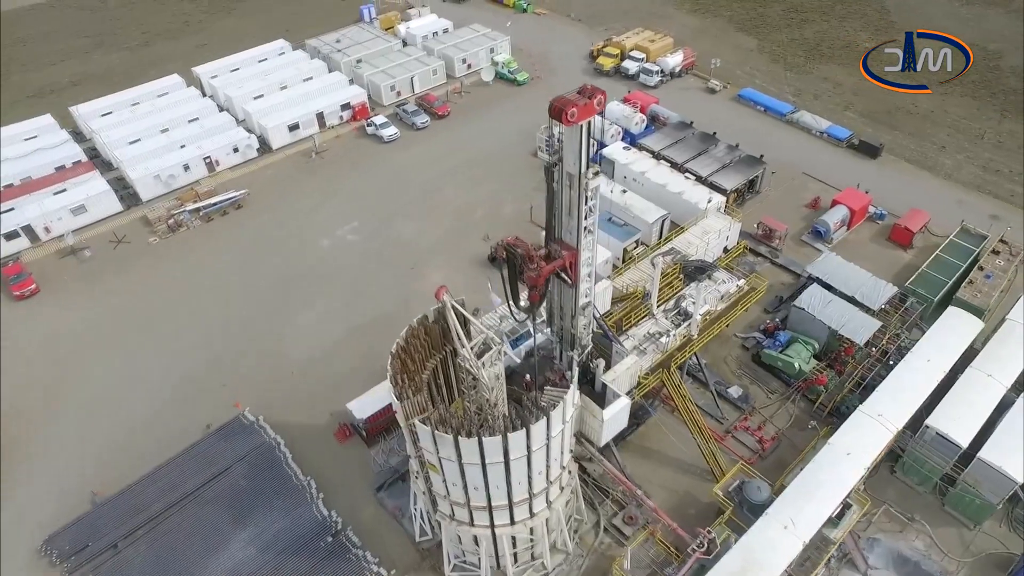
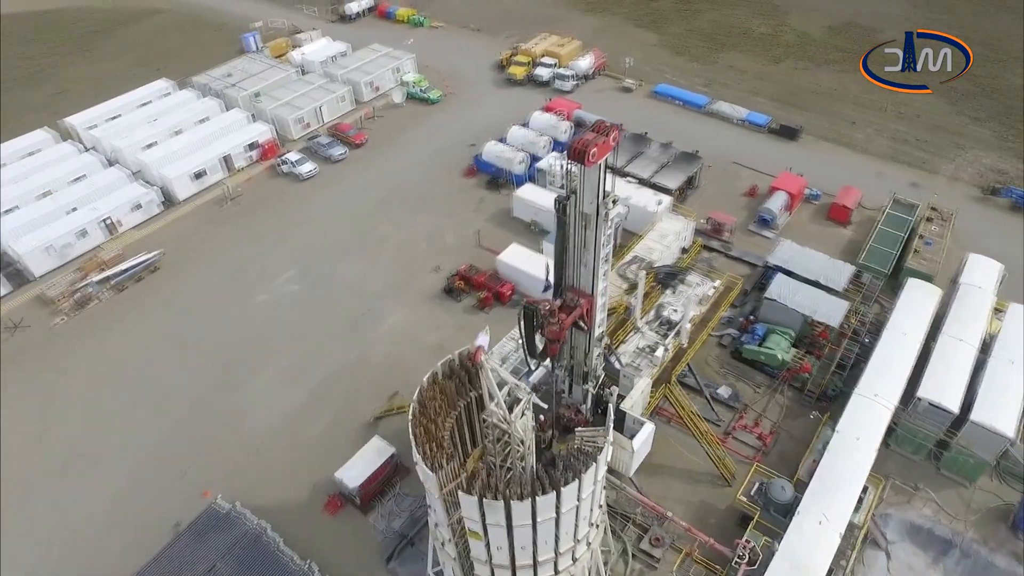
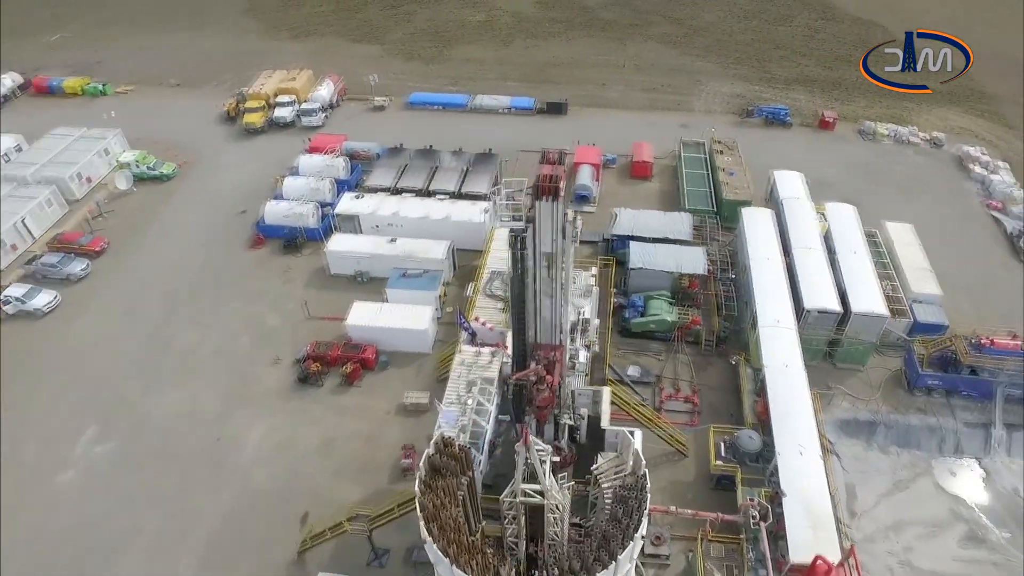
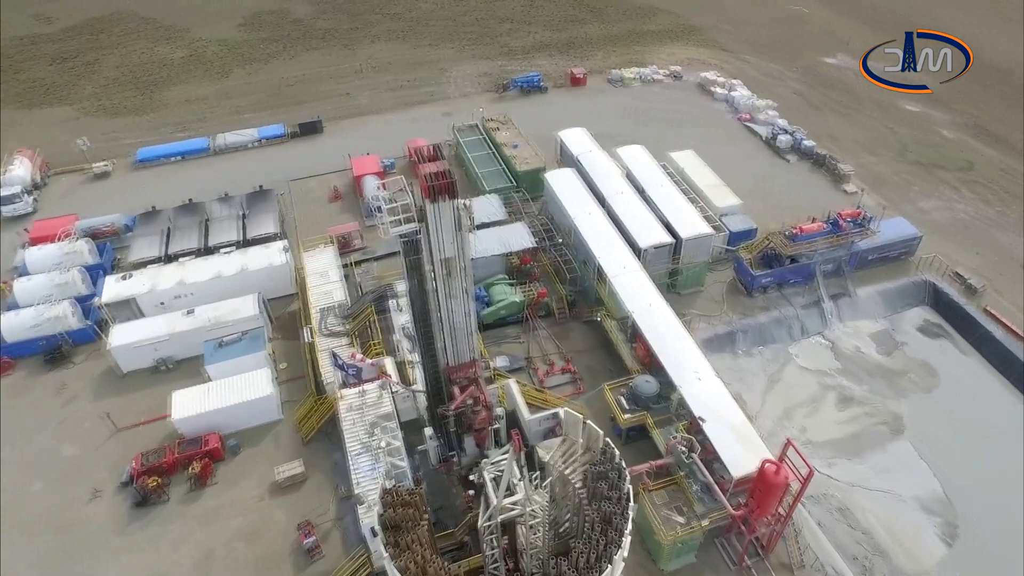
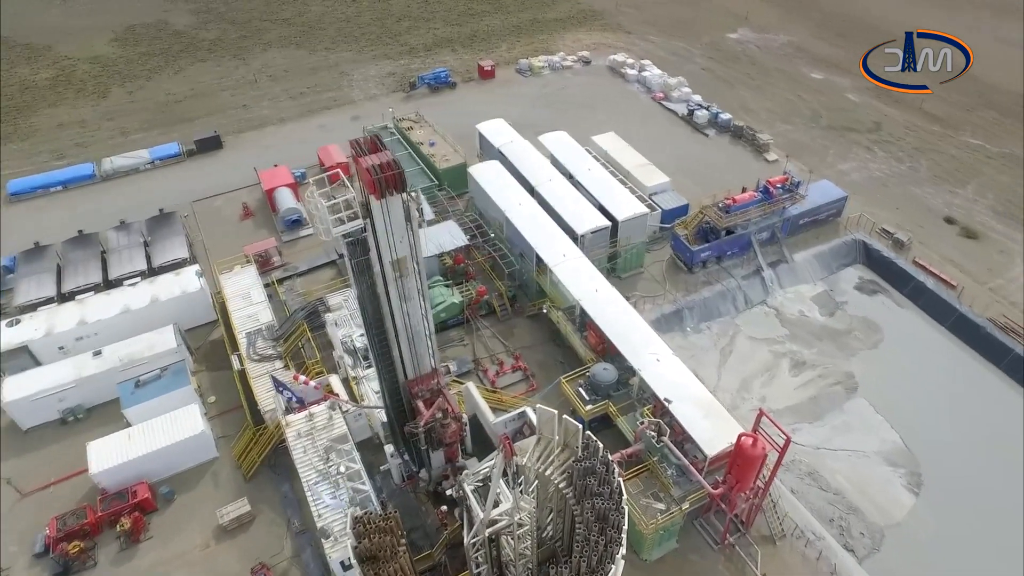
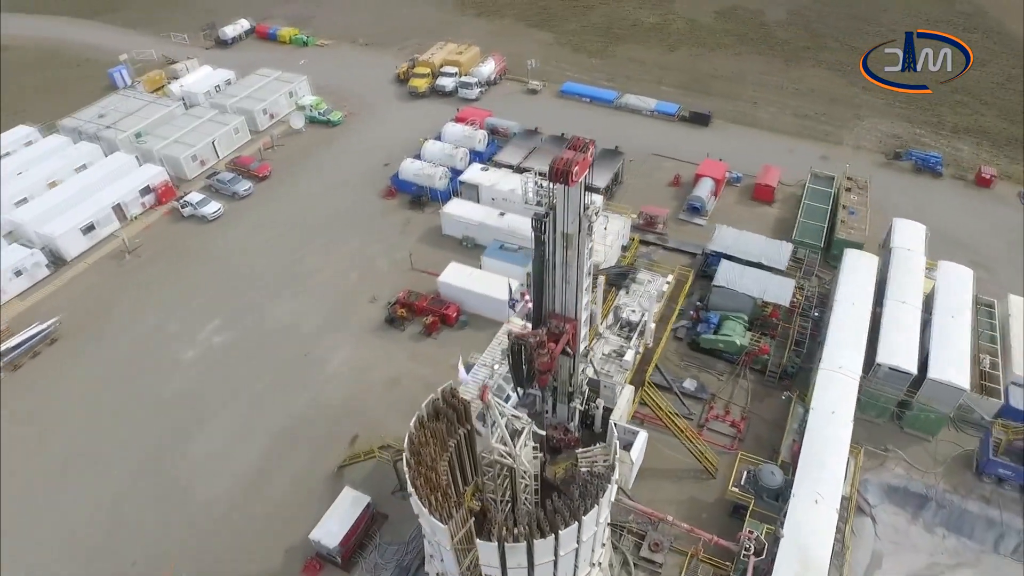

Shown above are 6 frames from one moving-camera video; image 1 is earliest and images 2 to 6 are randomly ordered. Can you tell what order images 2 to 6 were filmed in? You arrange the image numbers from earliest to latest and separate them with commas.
2, 6, 3, 4, 5
